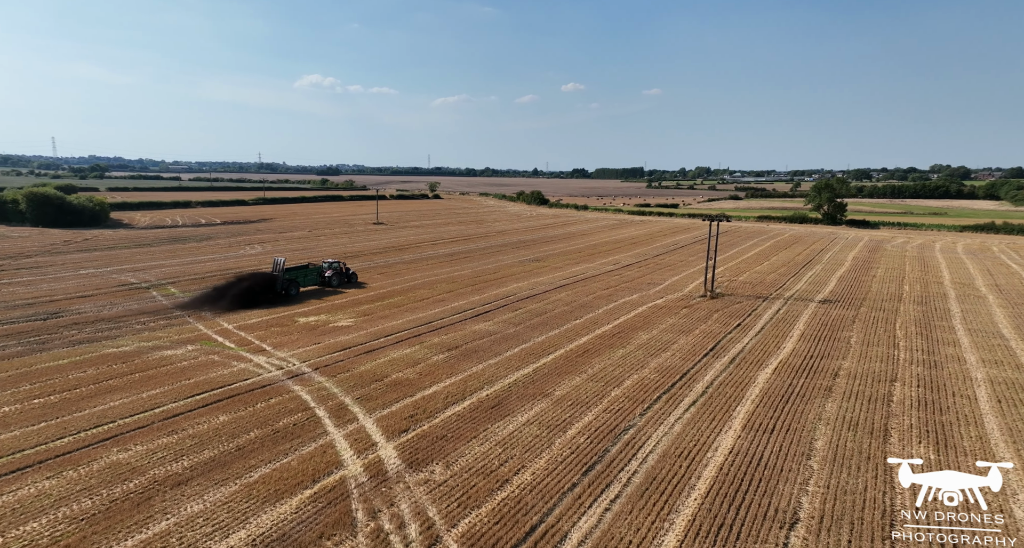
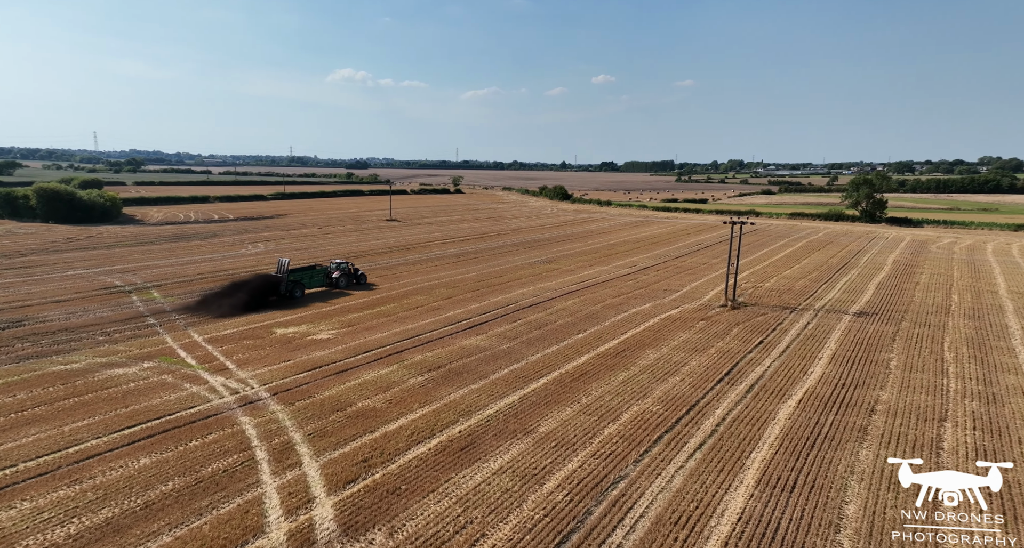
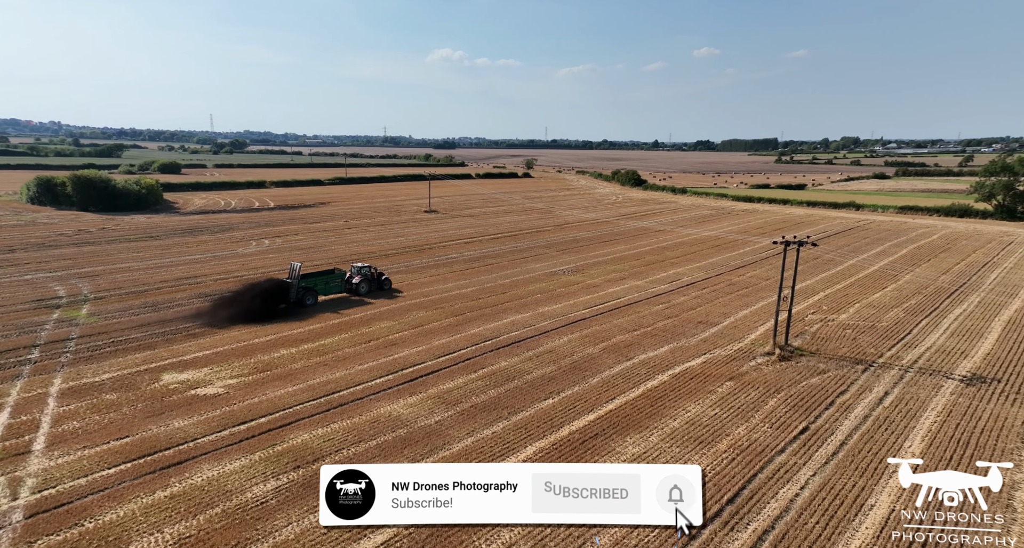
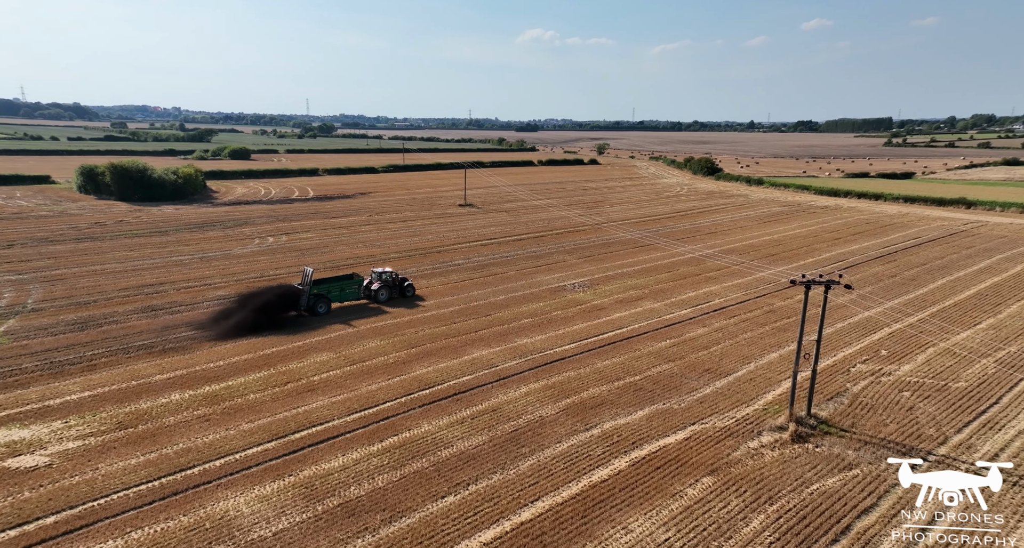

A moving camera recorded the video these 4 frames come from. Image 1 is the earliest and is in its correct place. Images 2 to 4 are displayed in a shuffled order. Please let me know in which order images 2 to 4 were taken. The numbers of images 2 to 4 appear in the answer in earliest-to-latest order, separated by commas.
2, 3, 4
